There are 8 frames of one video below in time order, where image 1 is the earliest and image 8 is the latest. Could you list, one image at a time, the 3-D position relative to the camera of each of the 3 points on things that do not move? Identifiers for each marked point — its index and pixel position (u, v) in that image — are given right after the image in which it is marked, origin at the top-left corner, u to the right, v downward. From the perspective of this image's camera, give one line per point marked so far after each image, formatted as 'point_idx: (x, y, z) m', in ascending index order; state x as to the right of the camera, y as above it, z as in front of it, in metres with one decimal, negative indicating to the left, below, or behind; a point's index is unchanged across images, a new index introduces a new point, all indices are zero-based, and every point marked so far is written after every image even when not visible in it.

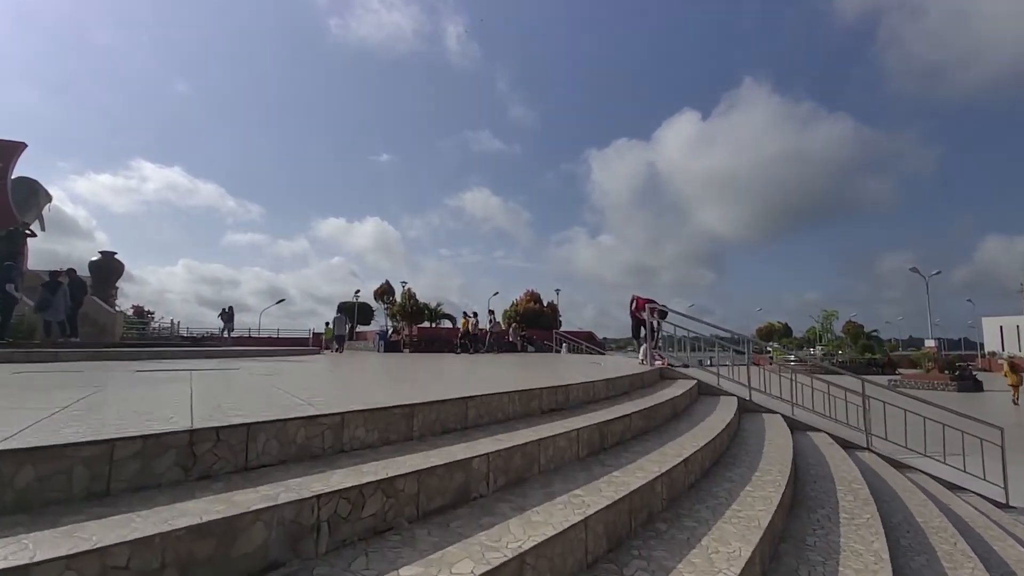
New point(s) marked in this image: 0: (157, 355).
0: (-7.6, -1.5, +11.2) m
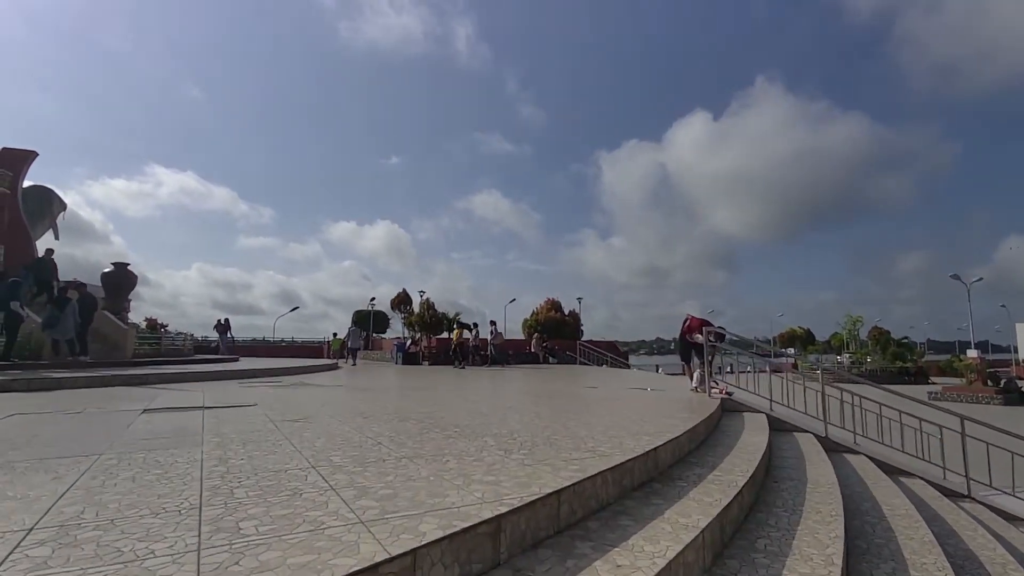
0: (-6.9, -1.9, +10.5) m
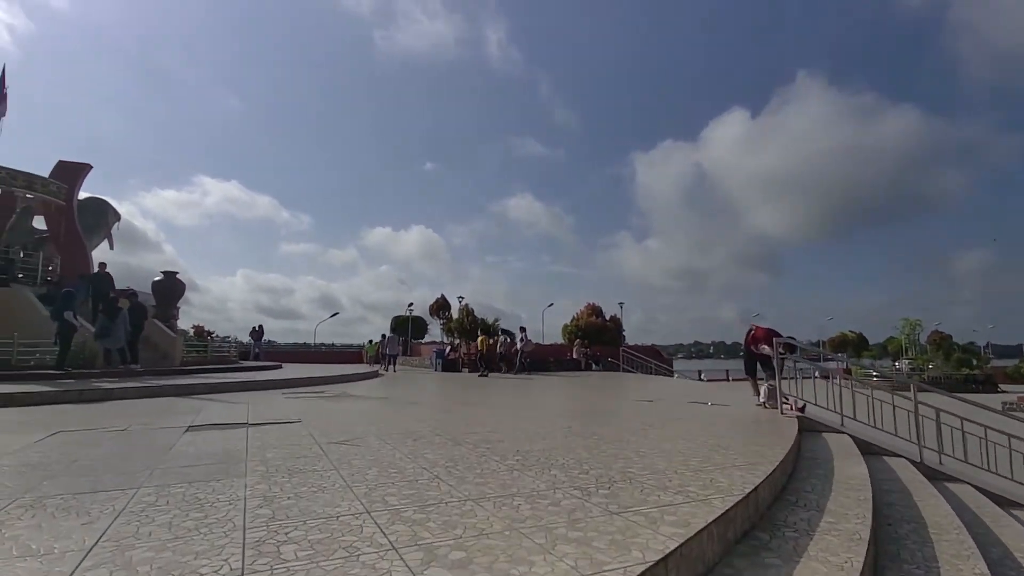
0: (-6.0, -2.0, +10.4) m
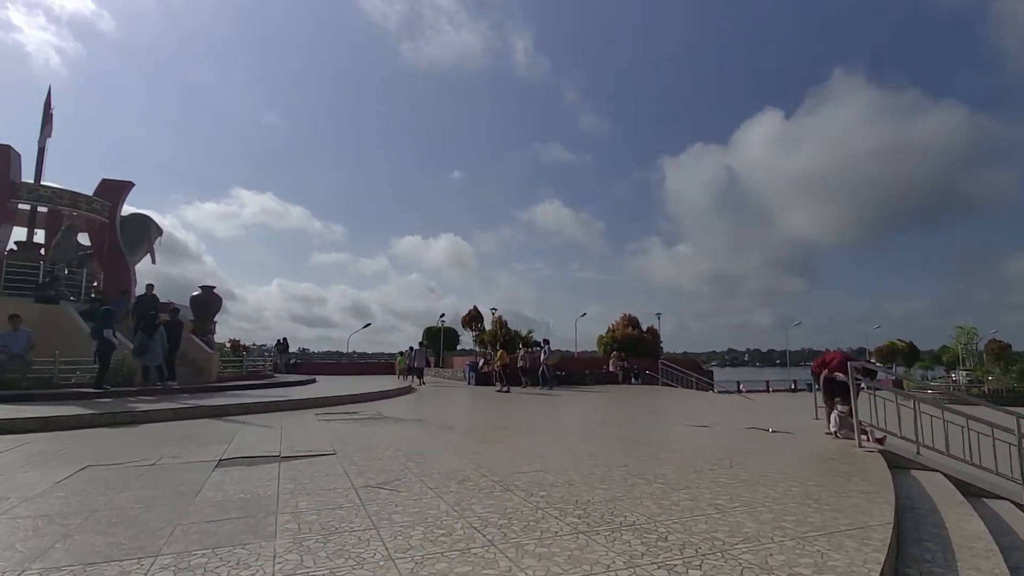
0: (-5.2, -2.4, +10.2) m
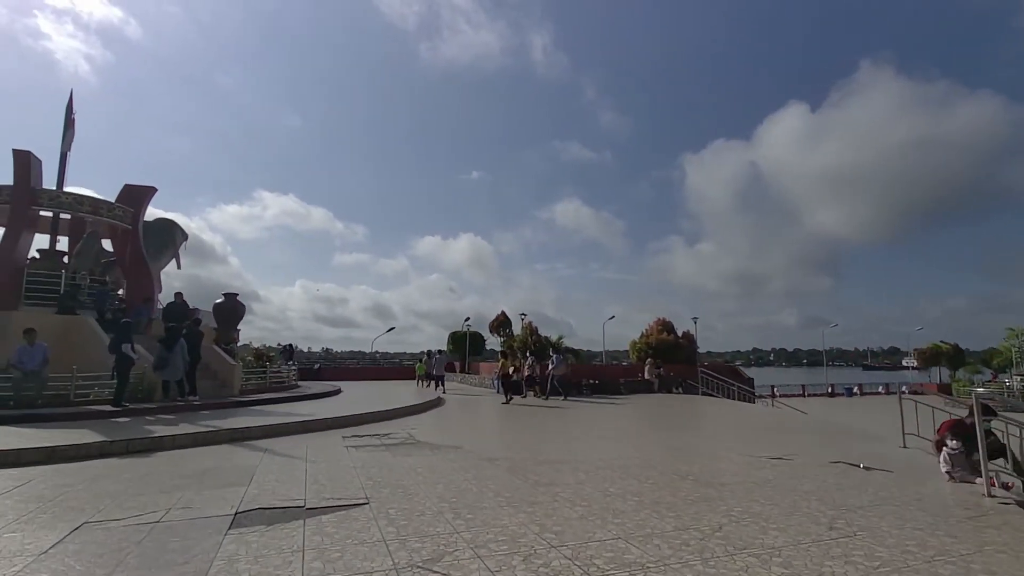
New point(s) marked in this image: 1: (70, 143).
0: (-4.4, -2.6, +9.5) m
1: (-14.9, +4.9, +17.6) m
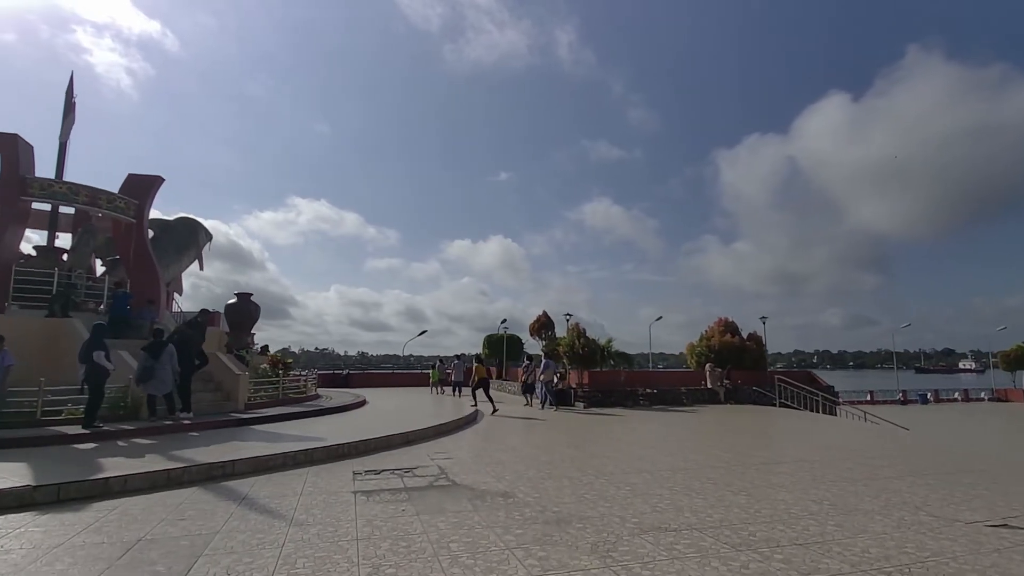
0: (-3.5, -2.5, +7.3) m
1: (-13.6, +4.9, +16.1) m
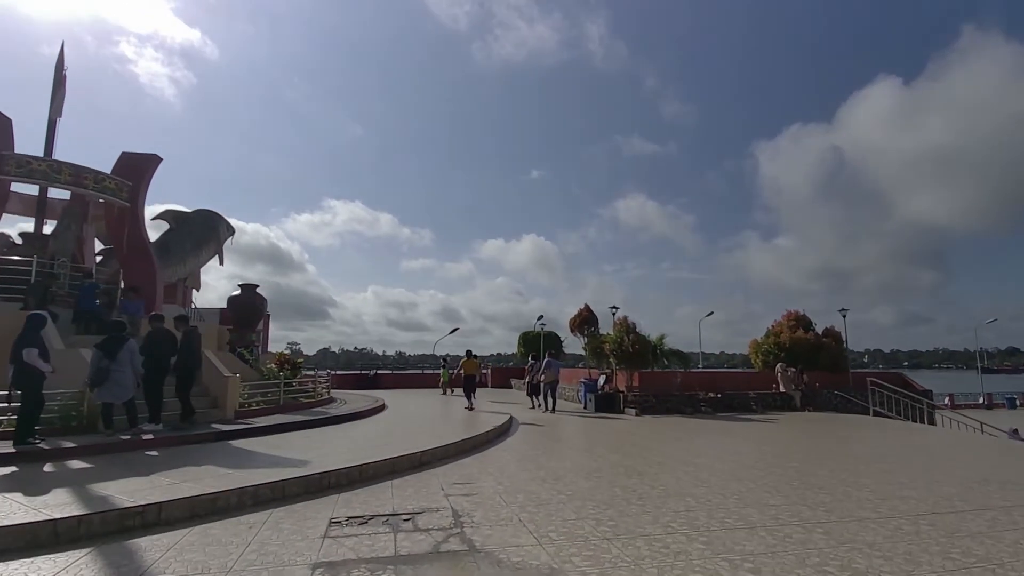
0: (-3.0, -2.2, +5.2) m
1: (-12.6, +5.1, +14.6) m
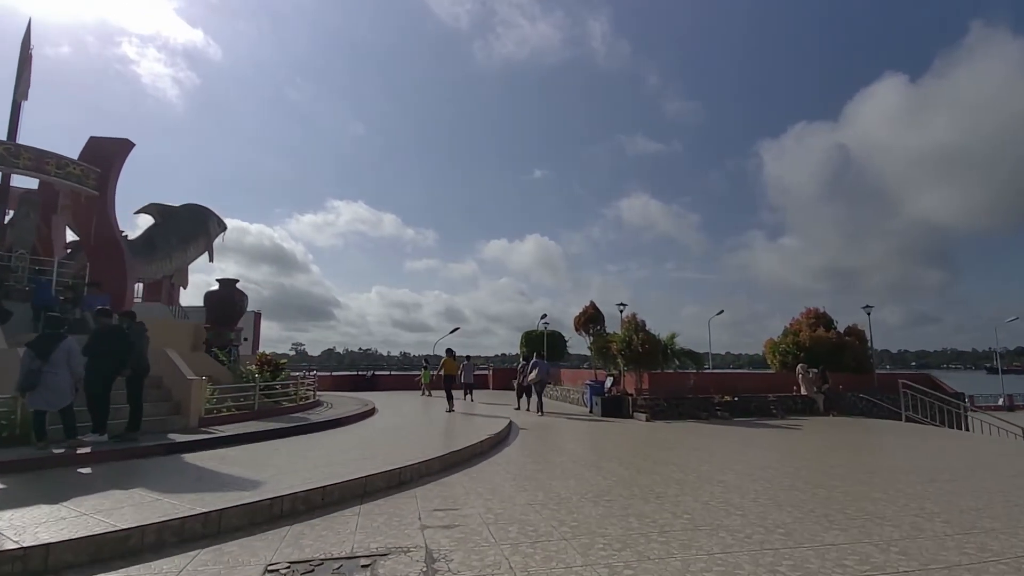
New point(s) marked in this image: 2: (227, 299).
0: (-3.1, -2.1, +4.1) m
1: (-12.7, +5.2, +13.6) m
2: (-7.6, -0.3, +14.0) m
